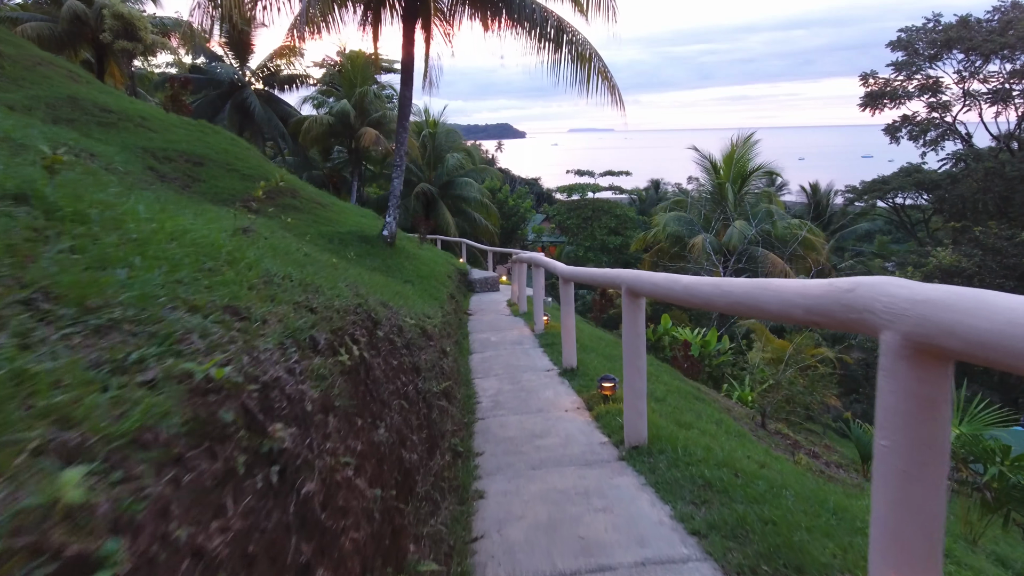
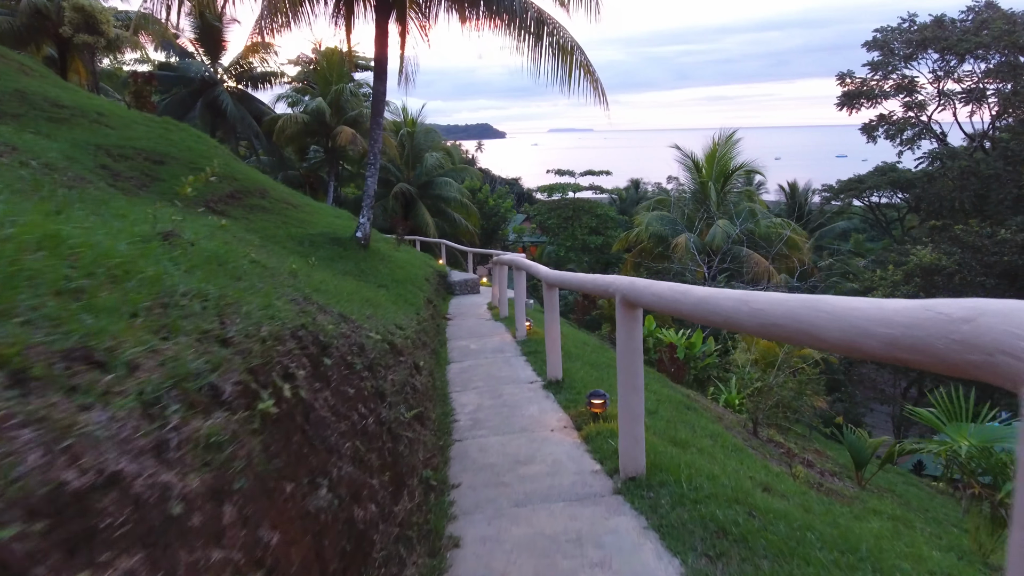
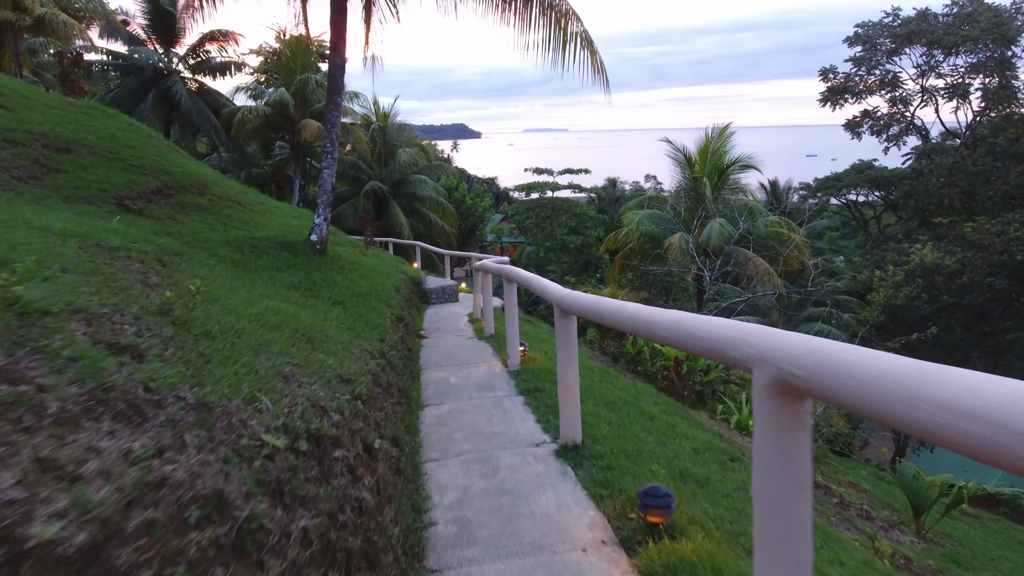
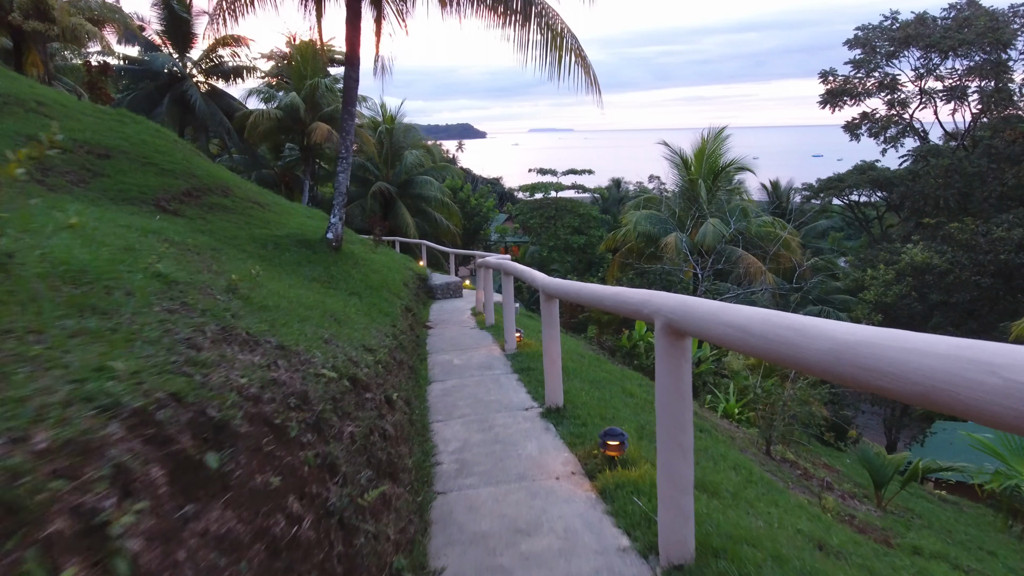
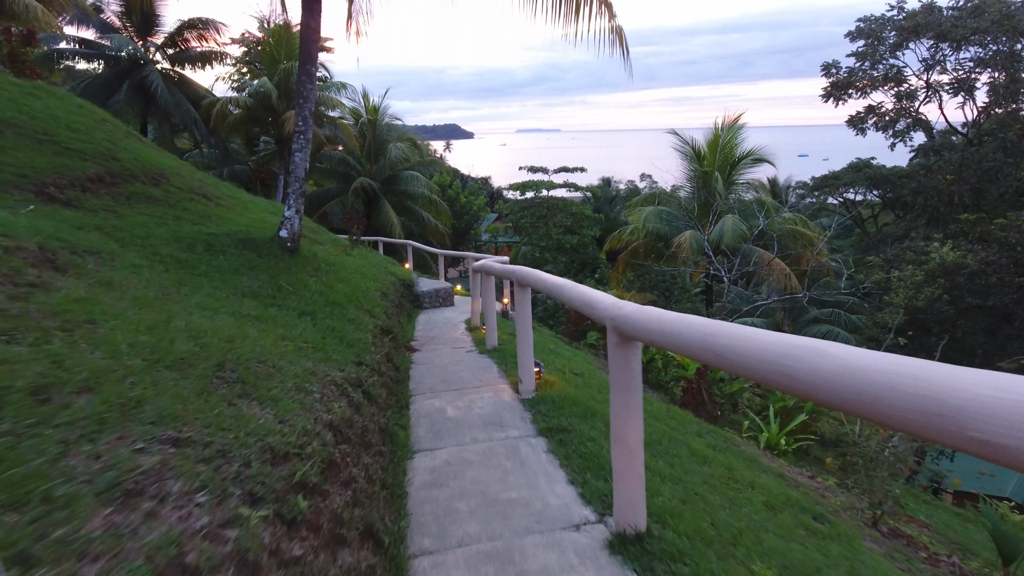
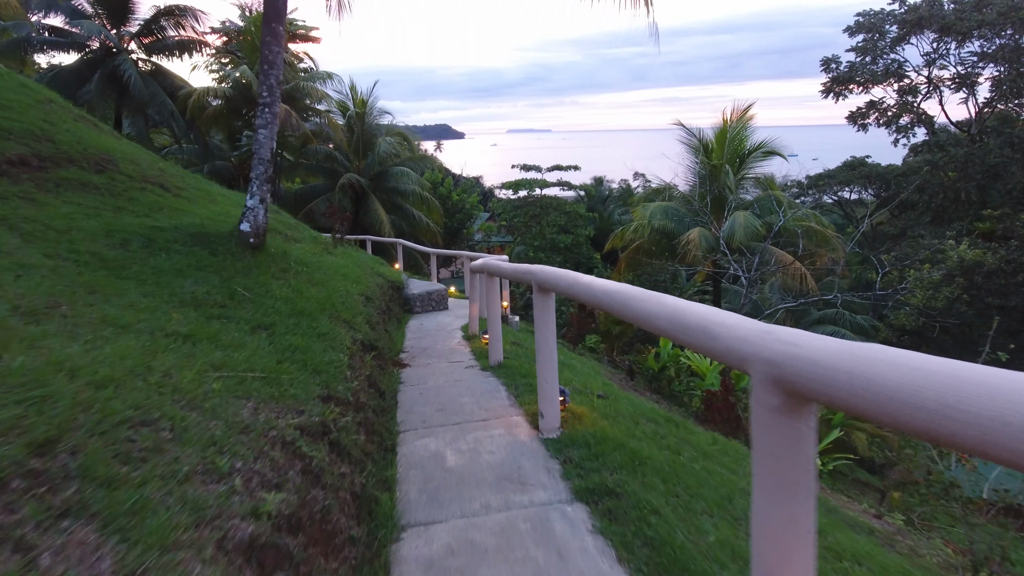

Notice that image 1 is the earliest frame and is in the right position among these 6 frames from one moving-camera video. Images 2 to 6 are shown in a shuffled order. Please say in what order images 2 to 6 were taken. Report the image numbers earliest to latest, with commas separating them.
2, 4, 3, 5, 6
